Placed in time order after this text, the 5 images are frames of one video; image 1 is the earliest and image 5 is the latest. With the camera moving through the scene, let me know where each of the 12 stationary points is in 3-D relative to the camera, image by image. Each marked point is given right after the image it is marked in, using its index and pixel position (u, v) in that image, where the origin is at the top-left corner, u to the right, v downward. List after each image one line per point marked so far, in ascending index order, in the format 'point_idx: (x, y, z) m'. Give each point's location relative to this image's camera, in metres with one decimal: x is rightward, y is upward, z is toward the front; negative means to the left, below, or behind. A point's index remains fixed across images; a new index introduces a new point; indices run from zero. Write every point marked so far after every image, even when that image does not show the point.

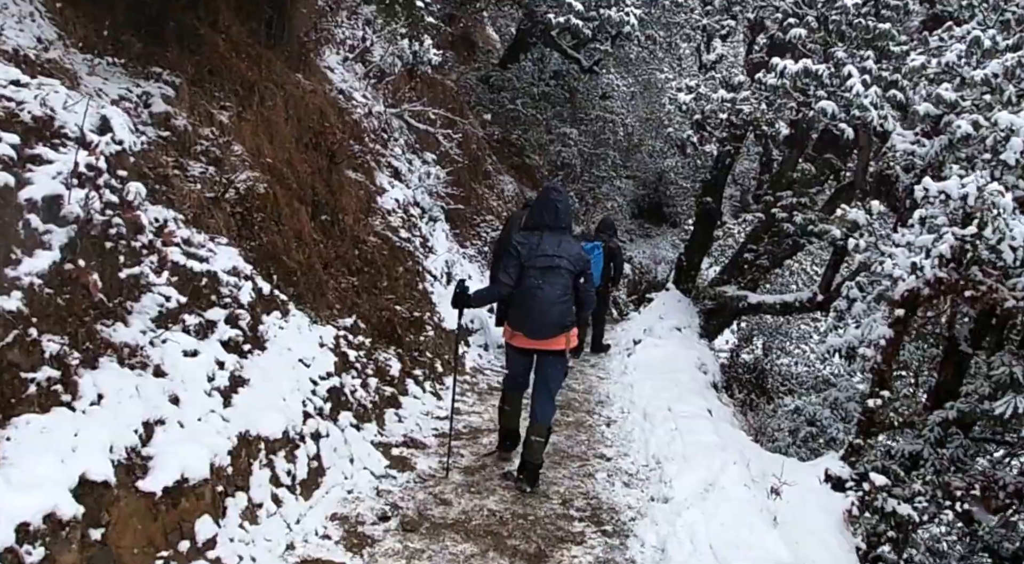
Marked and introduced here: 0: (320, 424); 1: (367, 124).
0: (-1.3, -1.0, +5.3) m
1: (-2.1, +2.3, +11.7) m
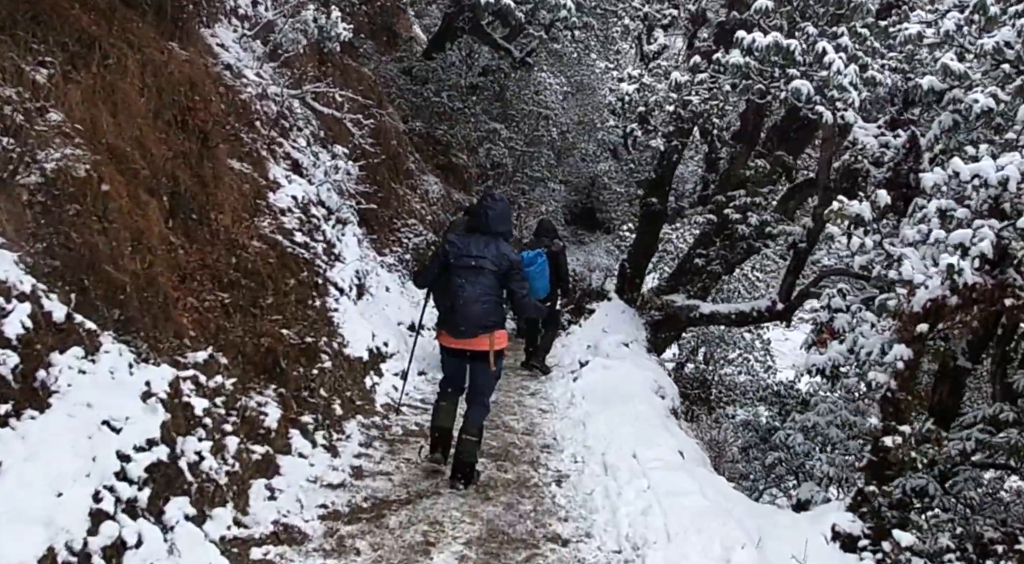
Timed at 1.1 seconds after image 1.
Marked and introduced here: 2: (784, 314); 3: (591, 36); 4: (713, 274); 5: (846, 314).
0: (-1.7, -1.1, +3.4) m
1: (-3.1, +2.1, +9.8) m
2: (+4.2, -0.5, +12.2) m
3: (+2.0, +6.2, +20.0) m
4: (+3.5, +0.1, +14.0) m
5: (+3.4, -0.3, +8.0) m
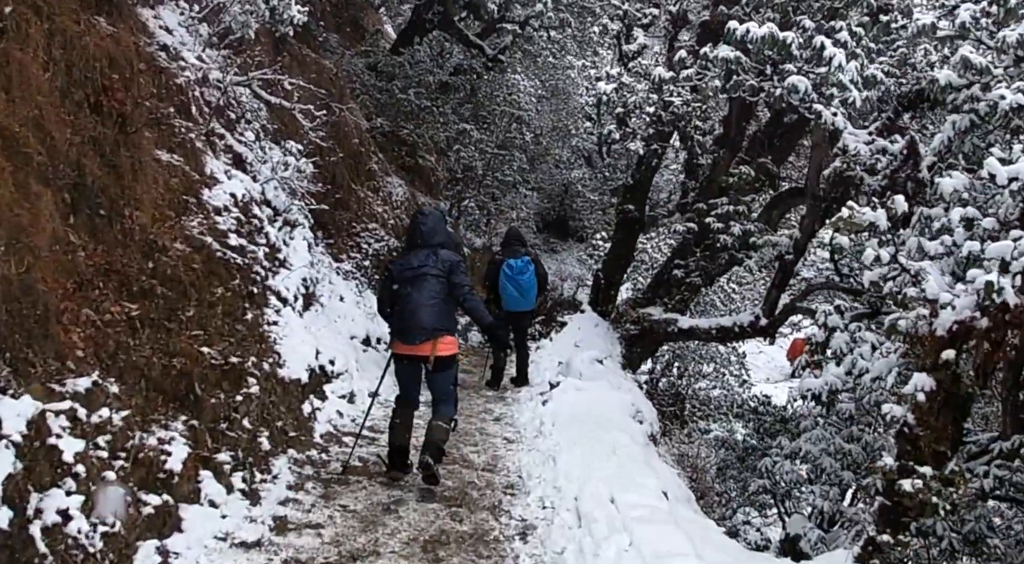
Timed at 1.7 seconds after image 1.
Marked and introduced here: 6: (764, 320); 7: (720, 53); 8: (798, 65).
0: (-1.8, -1.1, +2.5) m
1: (-3.5, +2.1, +8.8) m
2: (+3.7, -0.7, +11.5) m
3: (+1.3, +6.0, +19.2) m
4: (+3.0, -0.1, +13.2) m
5: (+3.0, -0.5, +7.3) m
6: (+3.7, -0.5, +11.6) m
7: (+2.1, +2.4, +8.2) m
8: (+2.9, +2.2, +8.1) m
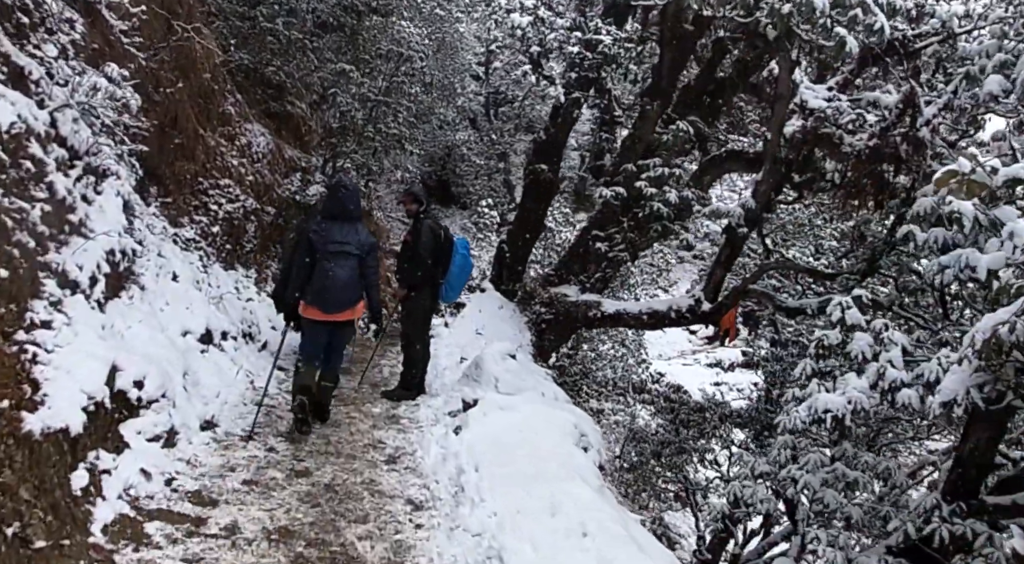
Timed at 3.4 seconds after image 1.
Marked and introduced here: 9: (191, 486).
0: (-1.6, -1.2, +0.1) m
1: (-4.2, +2.3, +5.9) m
2: (+2.4, -0.4, +9.8) m
3: (-1.0, +6.6, +16.8) m
4: (+1.5, +0.3, +11.4) m
5: (+2.4, -0.4, +5.5) m
6: (+2.4, -0.3, +9.9) m
7: (+1.4, +2.5, +6.2) m
8: (+2.2, +2.3, +6.2) m
9: (-1.6, -1.1, +4.0) m
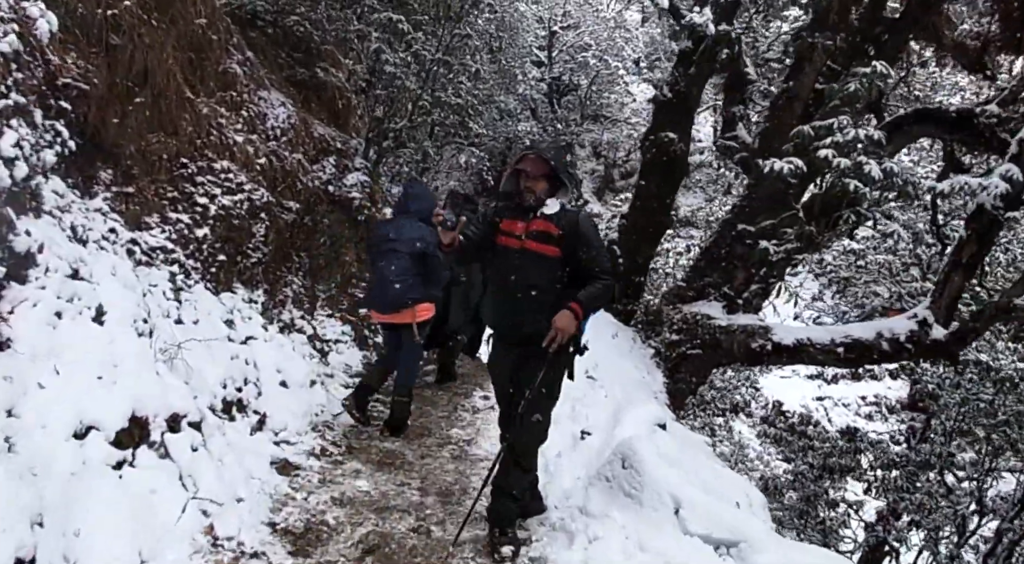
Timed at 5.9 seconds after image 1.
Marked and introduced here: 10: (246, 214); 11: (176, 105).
0: (-1.2, -1.3, -3.0) m
1: (-3.4, +2.0, +3.0) m
2: (+3.5, -0.5, +6.4) m
3: (+0.4, +6.4, +13.6) m
4: (+2.6, +0.1, +8.1) m
5: (+3.2, -0.5, +2.1) m
6: (+3.5, -0.4, +6.5) m
7: (+2.2, +2.4, +2.9) m
8: (+3.0, +2.2, +2.9) m
9: (-0.9, -1.3, +0.9) m
10: (-2.2, +0.6, +6.7) m
11: (-2.7, +1.4, +6.3) m
